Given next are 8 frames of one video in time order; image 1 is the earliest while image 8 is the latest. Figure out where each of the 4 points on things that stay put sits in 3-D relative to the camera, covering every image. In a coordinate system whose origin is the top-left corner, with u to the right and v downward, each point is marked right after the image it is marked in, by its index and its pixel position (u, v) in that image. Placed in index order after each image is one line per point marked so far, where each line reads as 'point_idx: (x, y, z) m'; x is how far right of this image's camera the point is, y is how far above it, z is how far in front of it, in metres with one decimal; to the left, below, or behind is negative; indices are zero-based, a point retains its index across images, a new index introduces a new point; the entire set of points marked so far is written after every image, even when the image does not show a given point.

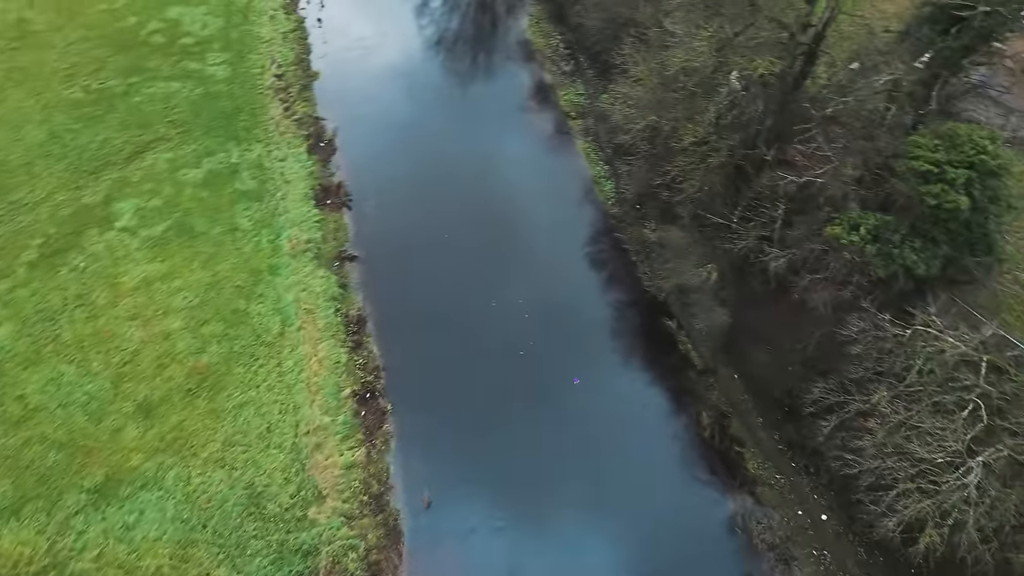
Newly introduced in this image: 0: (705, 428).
0: (+5.0, -3.6, +18.8) m
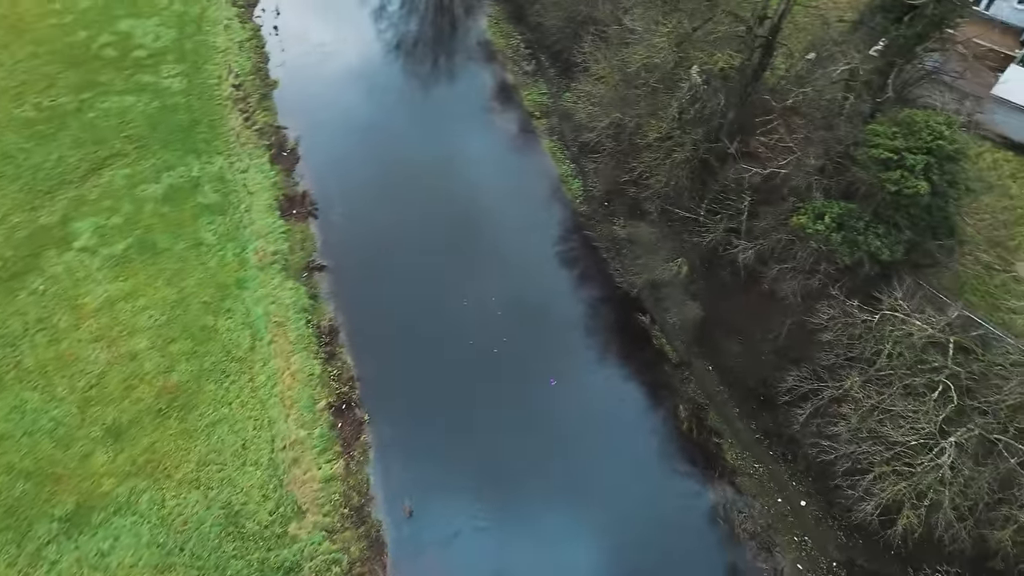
0: (+4.5, -3.5, +19.0) m
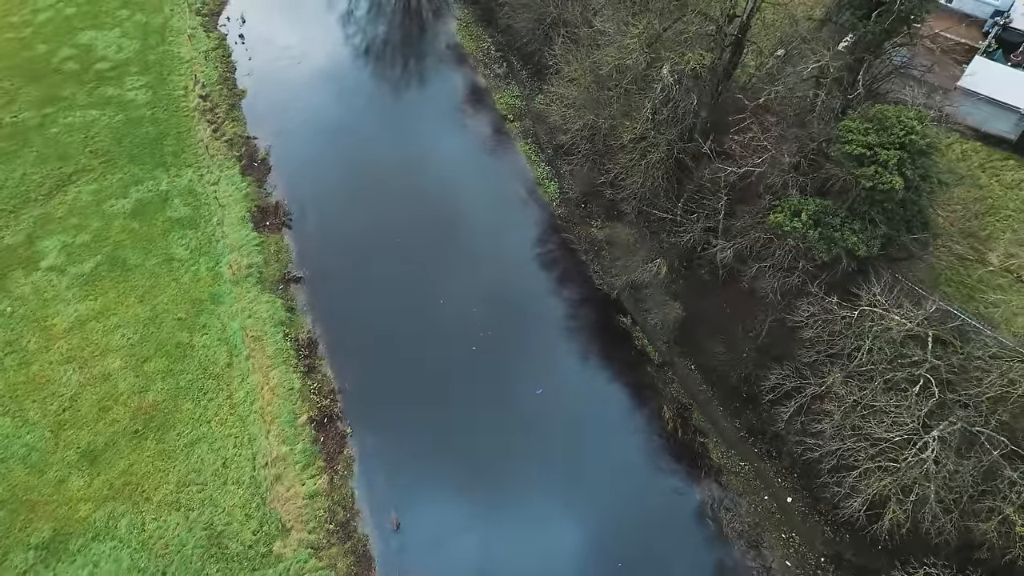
0: (+4.1, -3.5, +19.0) m
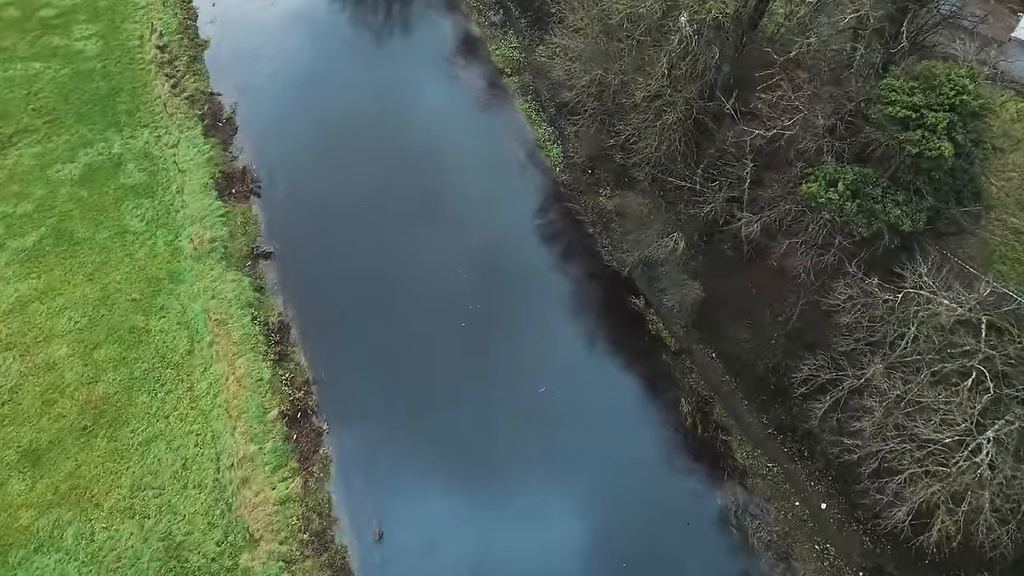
0: (+4.0, -3.0, +16.9) m
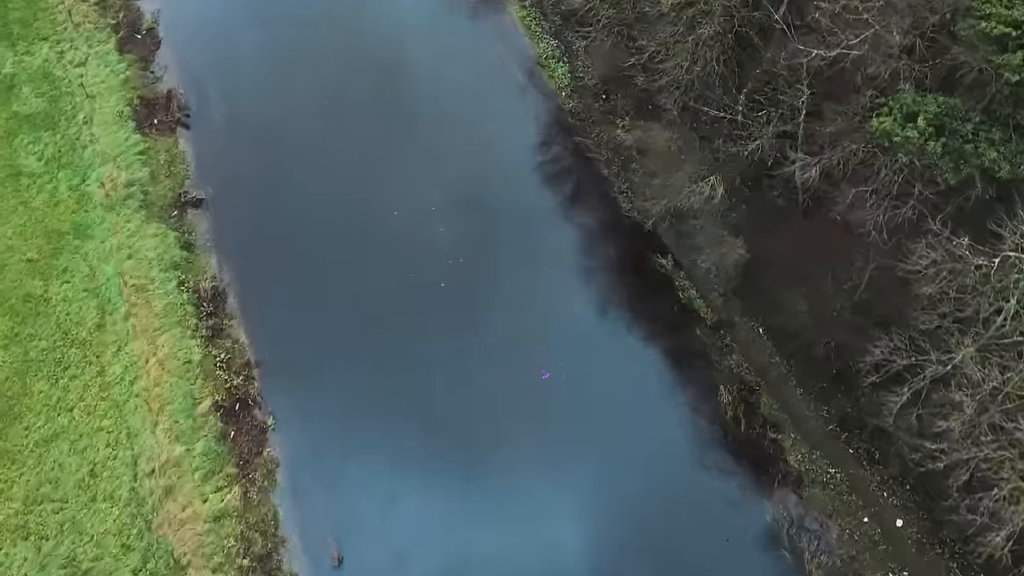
0: (+3.9, -2.2, +13.6) m
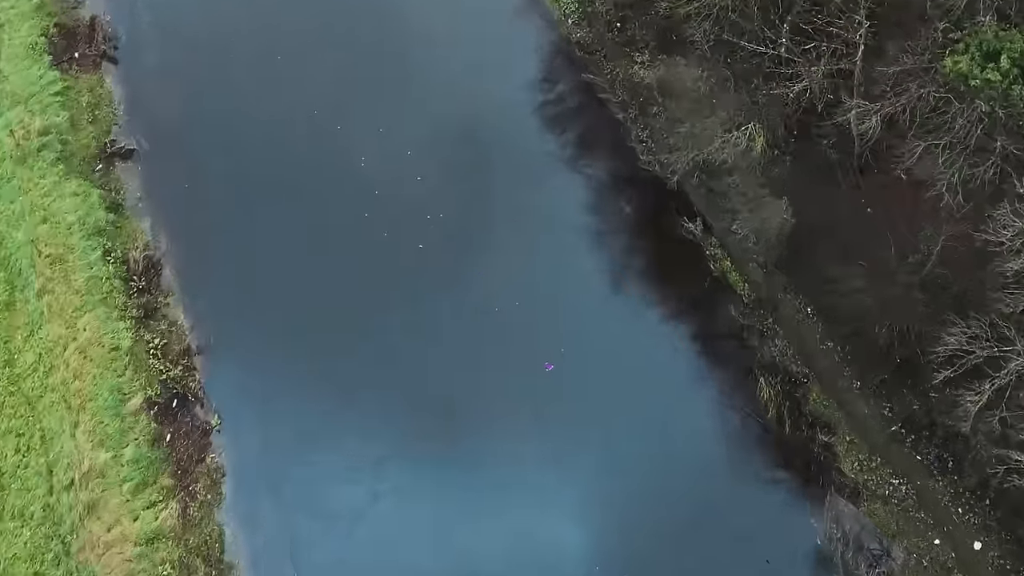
0: (+3.9, -1.8, +11.4) m
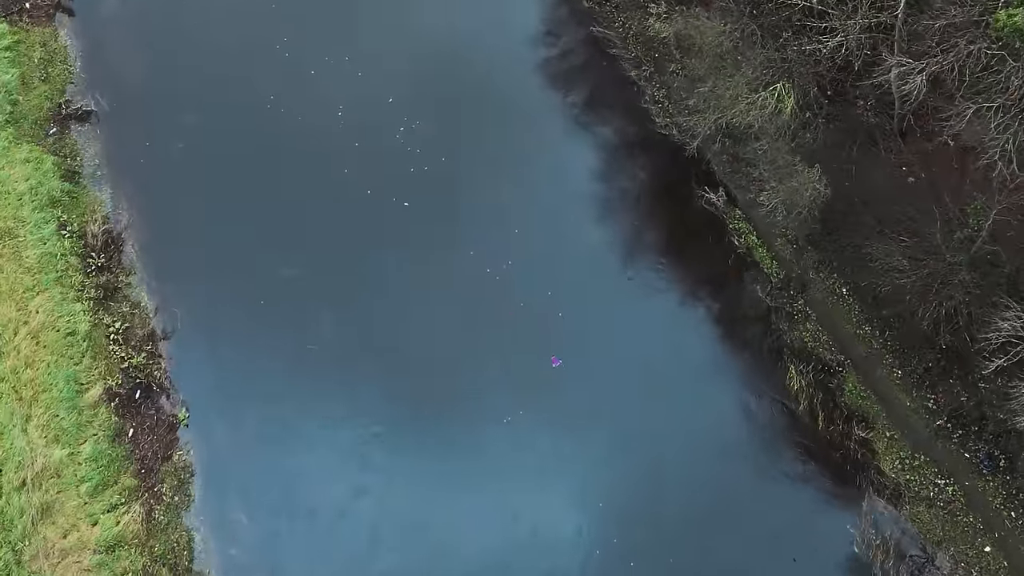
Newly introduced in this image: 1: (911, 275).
0: (+3.9, -1.5, +10.3) m
1: (+5.5, +0.2, +10.2) m
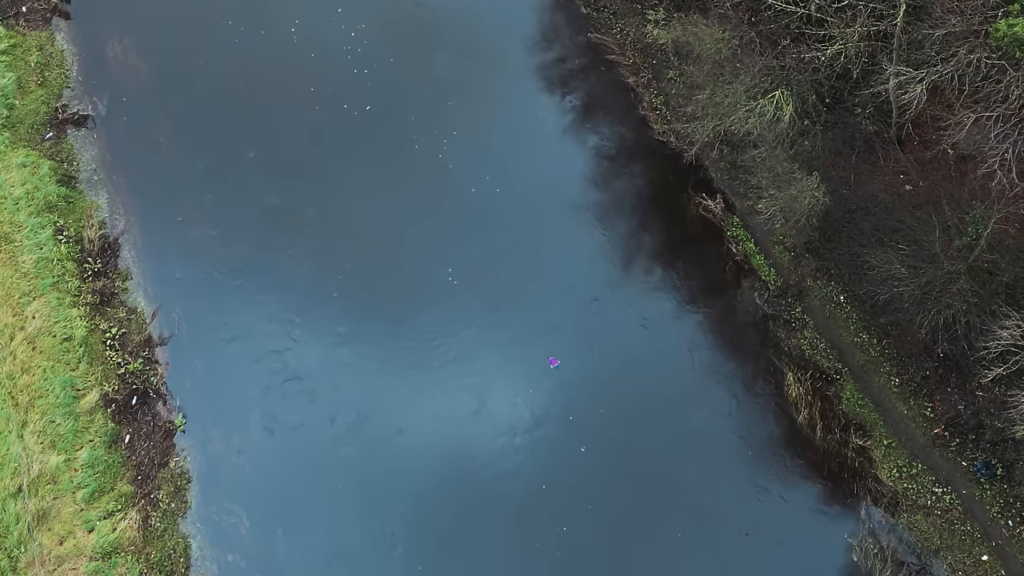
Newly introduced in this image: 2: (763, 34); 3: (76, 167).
0: (+3.9, -1.6, +10.3) m
1: (+5.5, +0.1, +10.2) m
2: (+3.9, +3.9, +11.4) m
3: (-6.6, +1.9, +11.0) m
